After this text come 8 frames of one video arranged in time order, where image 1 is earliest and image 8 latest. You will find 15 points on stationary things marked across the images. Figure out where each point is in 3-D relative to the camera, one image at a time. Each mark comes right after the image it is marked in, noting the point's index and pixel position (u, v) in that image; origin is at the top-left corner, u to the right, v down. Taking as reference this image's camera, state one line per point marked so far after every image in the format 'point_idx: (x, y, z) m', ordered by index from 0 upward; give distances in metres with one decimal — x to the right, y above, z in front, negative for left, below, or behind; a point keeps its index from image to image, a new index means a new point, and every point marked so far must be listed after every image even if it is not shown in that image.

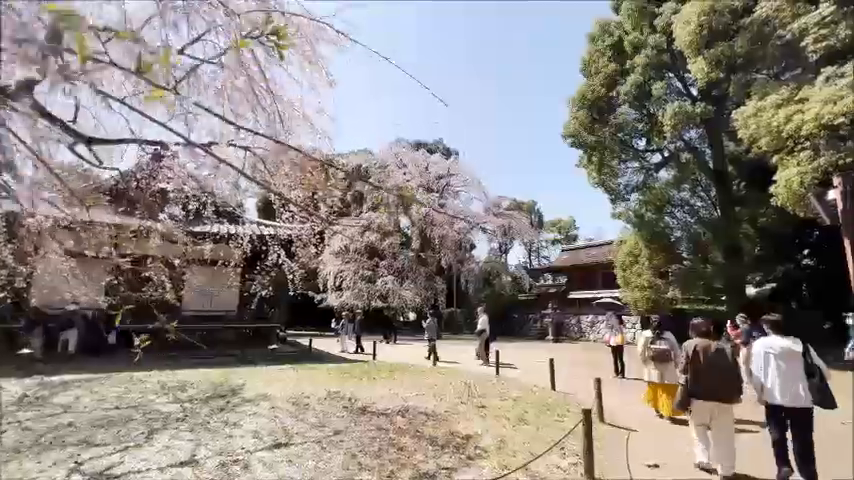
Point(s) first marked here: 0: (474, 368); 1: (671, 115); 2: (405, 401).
0: (+1.0, -2.9, +8.8) m
1: (+7.5, +3.8, +12.2) m
2: (-0.3, -2.3, +5.6) m
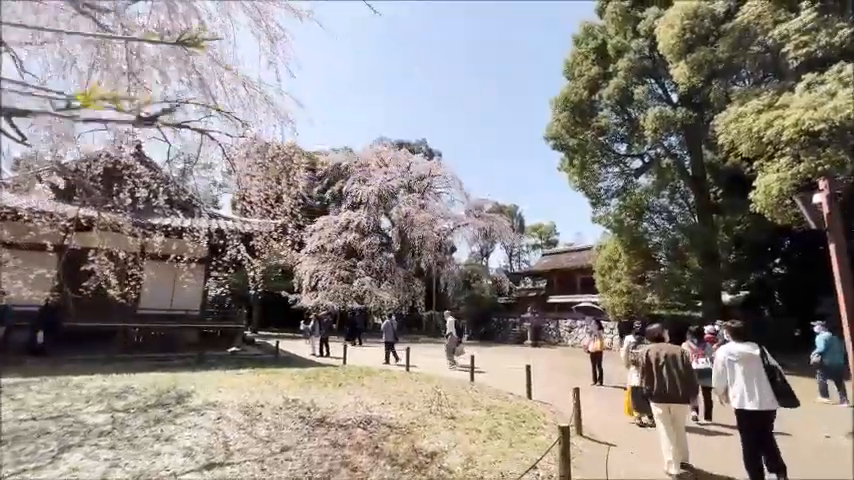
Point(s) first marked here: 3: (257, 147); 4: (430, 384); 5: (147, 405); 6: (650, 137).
0: (+0.4, -2.8, +8.4) m
1: (+6.9, +3.7, +12.1) m
2: (-0.8, -2.2, +5.2) m
3: (-2.5, +1.4, +5.7) m
4: (0.0, -2.6, +7.0) m
5: (-3.5, -2.1, +5.0) m
6: (+7.2, +3.2, +12.6) m
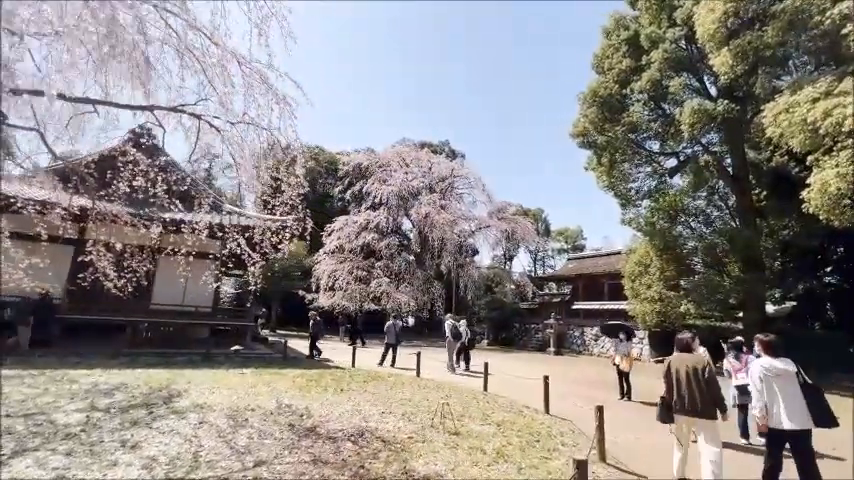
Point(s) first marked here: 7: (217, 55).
0: (+0.6, -2.8, +7.9) m
1: (+7.5, +3.6, +11.2) m
2: (-0.7, -2.1, +4.7) m
3: (-2.4, +1.6, +5.4) m
4: (+0.2, -2.5, +6.5) m
5: (-3.5, -1.9, +4.7) m
6: (+7.7, +3.1, +11.7) m
7: (-2.6, +2.3, +4.8) m
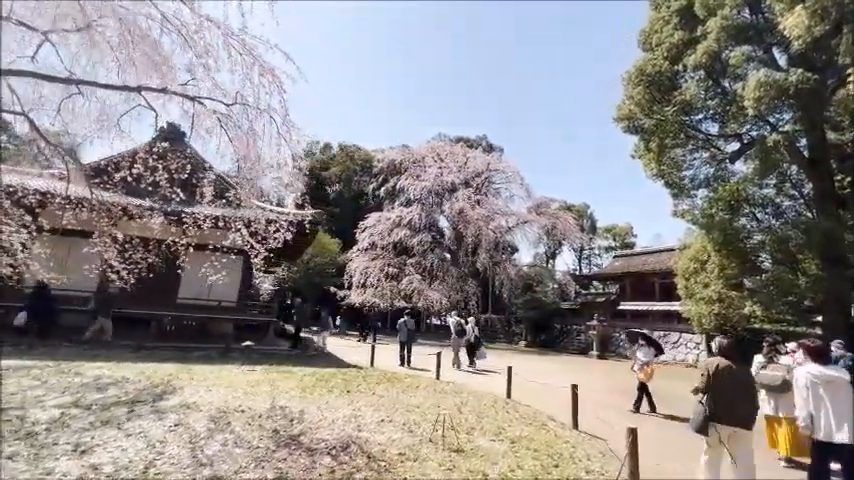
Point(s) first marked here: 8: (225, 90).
0: (+1.0, -2.6, +7.2) m
1: (+8.1, +3.8, +9.8) m
2: (-0.7, -2.0, +4.1) m
3: (-2.3, +1.7, +5.0) m
4: (+0.4, -2.3, +5.9) m
5: (-3.5, -1.8, +4.4) m
6: (+8.4, +3.4, +10.2) m
7: (-2.6, +2.4, +4.5) m
8: (-2.6, +1.9, +5.0) m
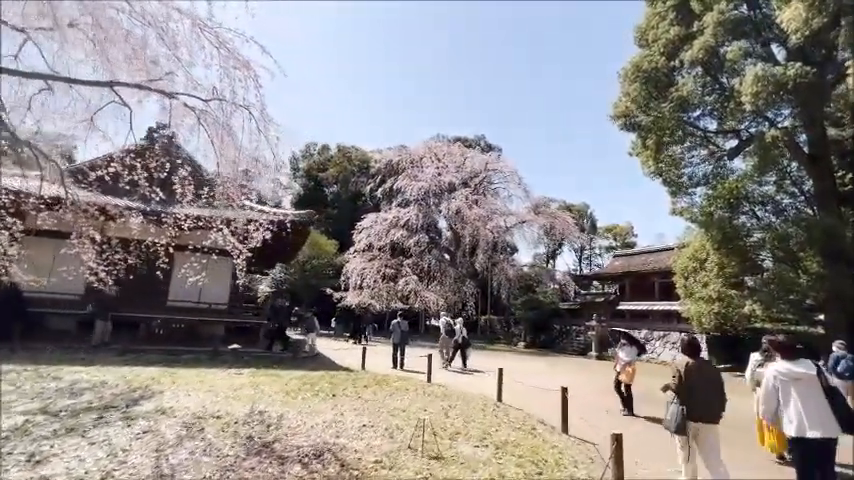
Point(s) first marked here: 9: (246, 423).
0: (+0.8, -2.6, +7.0) m
1: (+7.9, +3.9, +9.6) m
2: (-0.9, -2.0, +4.0) m
3: (-2.5, +1.7, +4.9) m
4: (+0.2, -2.3, +5.7) m
5: (-3.7, -1.8, +4.3) m
6: (+8.2, +3.4, +10.0) m
7: (-2.8, +2.4, +4.3) m
8: (-2.8, +1.9, +4.8) m
9: (-1.9, -1.9, +4.2) m
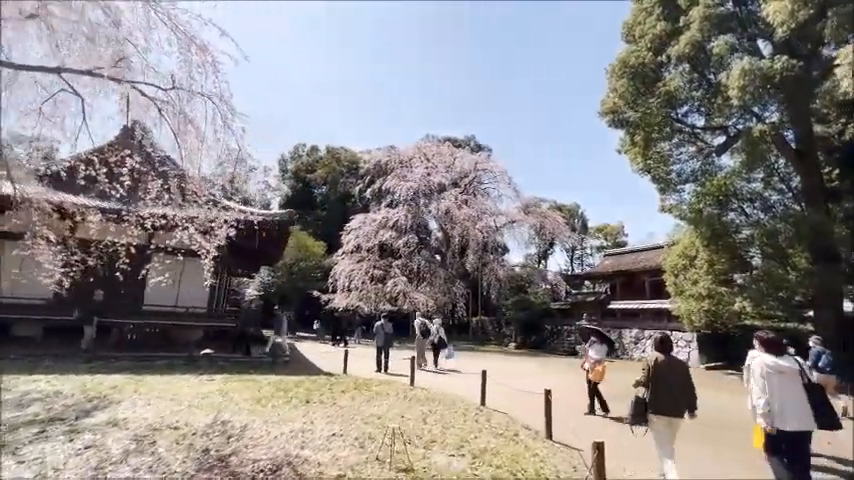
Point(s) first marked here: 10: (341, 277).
0: (+0.5, -2.6, +6.8) m
1: (+7.5, +4.0, +9.5) m
2: (-1.2, -1.9, +3.7) m
3: (-2.8, +1.7, +4.6) m
4: (-0.1, -2.3, +5.4) m
5: (-3.9, -1.8, +4.0) m
6: (+7.8, +3.5, +9.9) m
7: (-3.1, +2.5, +4.0) m
8: (-3.1, +1.9, +4.5) m
9: (-2.2, -1.9, +3.9) m
10: (-4.4, -1.8, +19.8) m
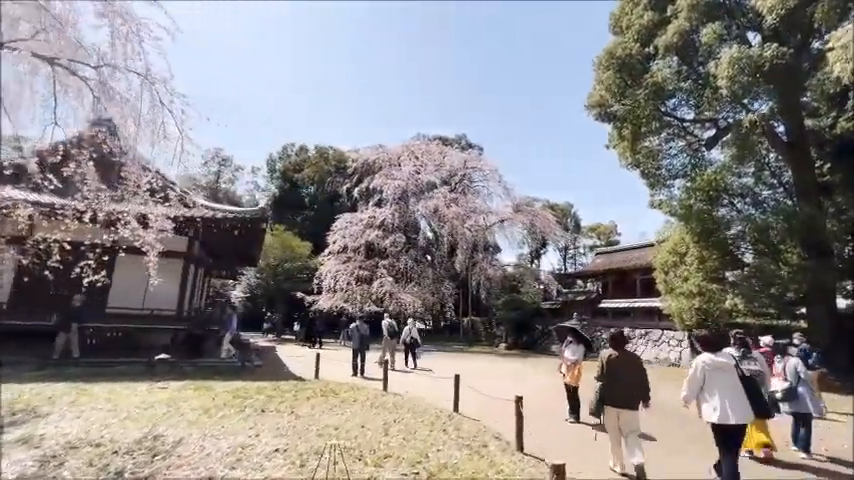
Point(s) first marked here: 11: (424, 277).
0: (0.0, -2.5, +6.3) m
1: (+7.0, +4.1, +9.1) m
2: (-1.6, -1.8, +3.2) m
3: (-3.3, +1.8, +4.1) m
4: (-0.5, -2.2, +5.0) m
5: (-4.3, -1.7, +3.5) m
6: (+7.3, +3.6, +9.6) m
7: (-3.5, +2.5, +3.6) m
8: (-3.5, +2.0, +4.1) m
9: (-2.6, -1.8, +3.4) m
10: (-4.9, -1.8, +19.4) m
11: (-0.2, -1.8, +19.4) m
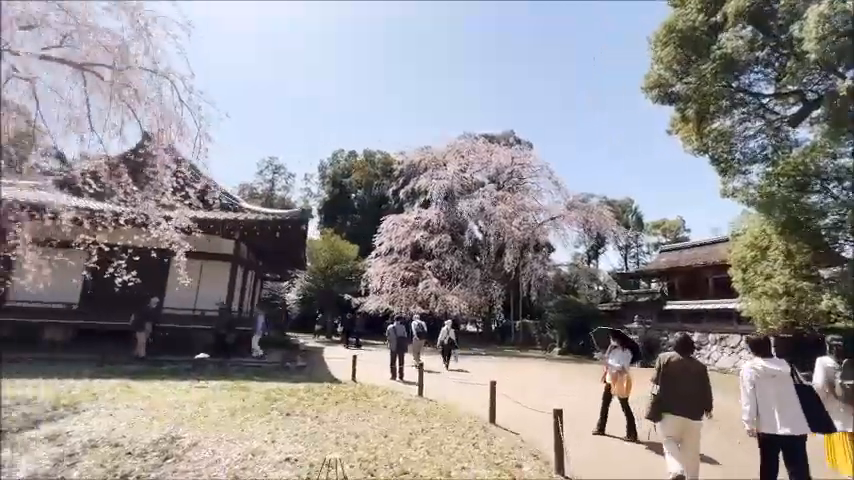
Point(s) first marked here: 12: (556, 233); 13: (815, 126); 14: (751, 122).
0: (+0.6, -2.4, +5.9) m
1: (+7.7, +4.3, +7.8) m
2: (-1.4, -1.8, +3.0) m
3: (-3.1, +1.8, +4.2) m
4: (-0.1, -2.1, +4.6) m
5: (-4.1, -1.7, +3.6) m
6: (+8.1, +3.8, +8.2) m
7: (-3.4, +2.5, +3.6) m
8: (-3.3, +2.0, +4.1) m
9: (-2.4, -1.8, +3.3) m
10: (-2.6, -1.9, +19.5) m
11: (+2.1, -1.8, +18.8) m
12: (+6.1, +0.4, +19.0) m
13: (+9.3, +2.8, +9.4) m
14: (+8.7, +3.2, +10.6) m
